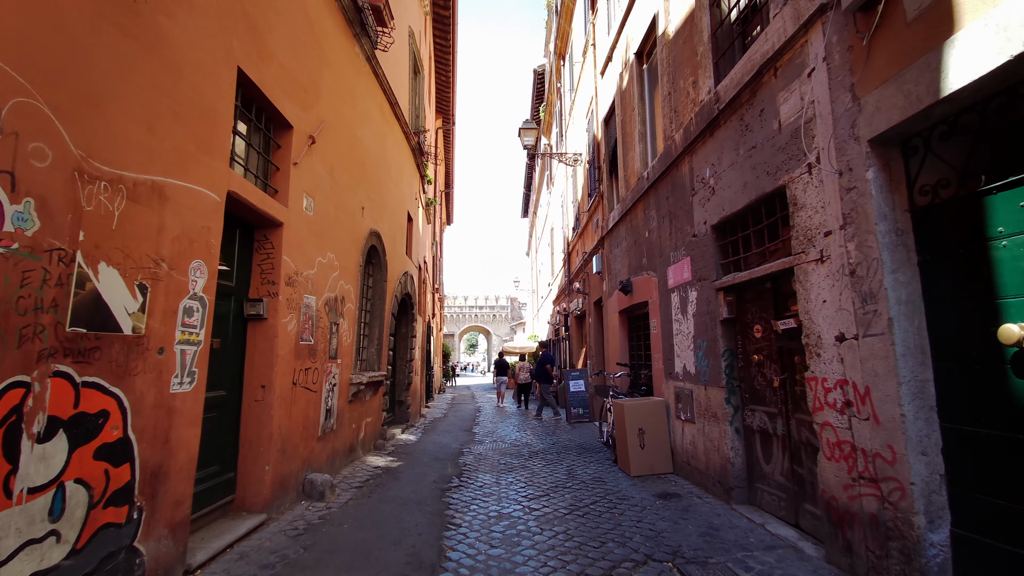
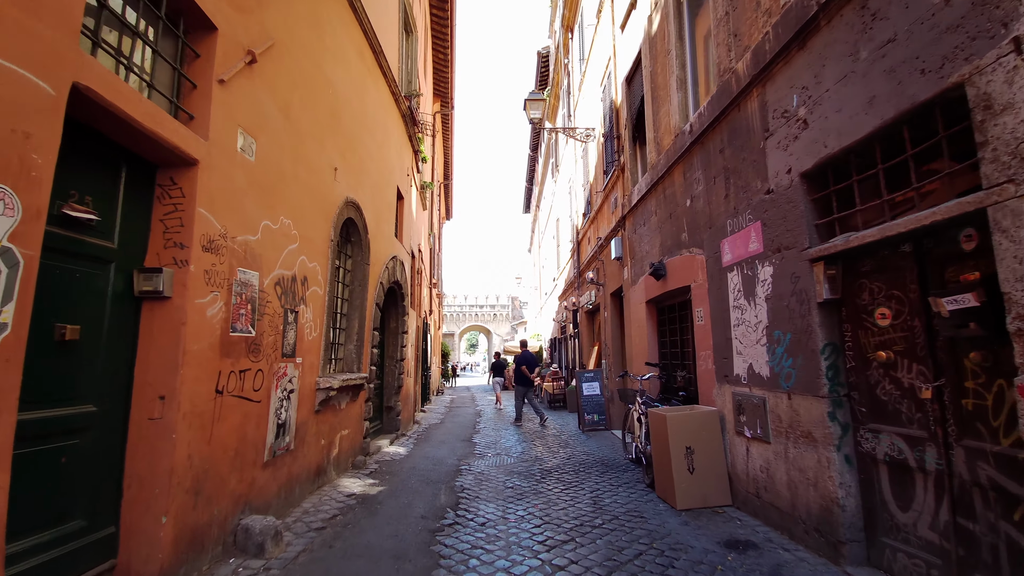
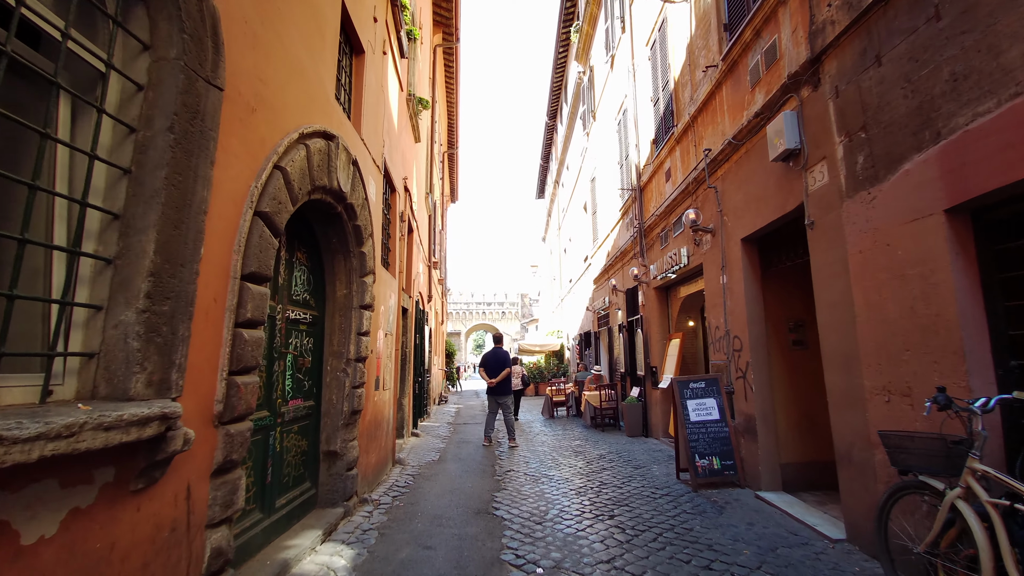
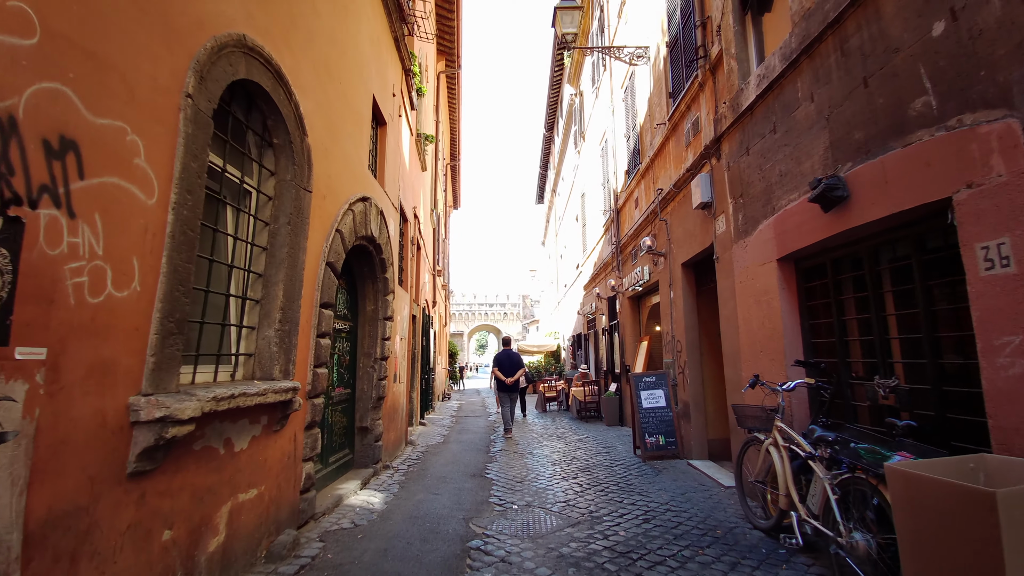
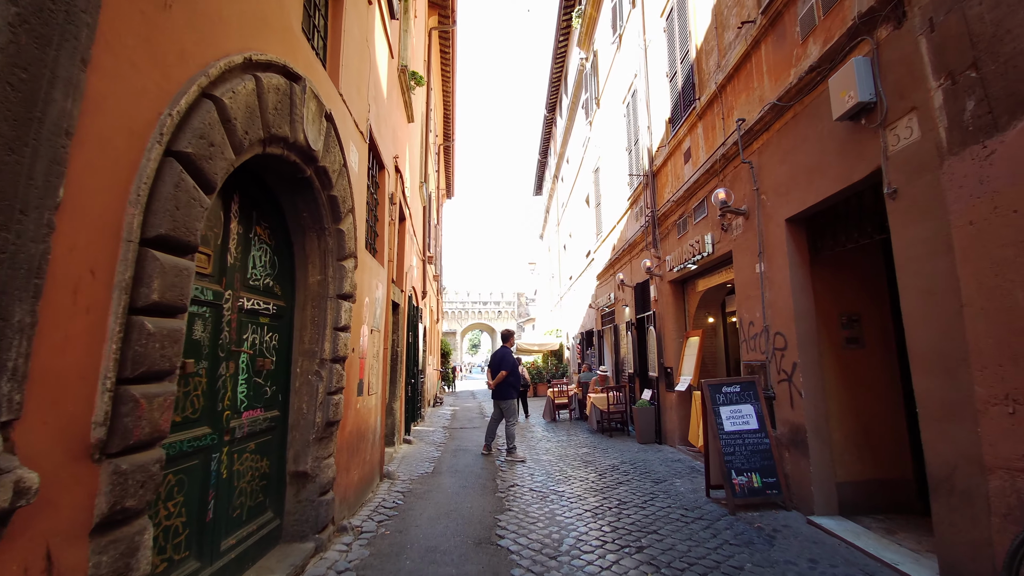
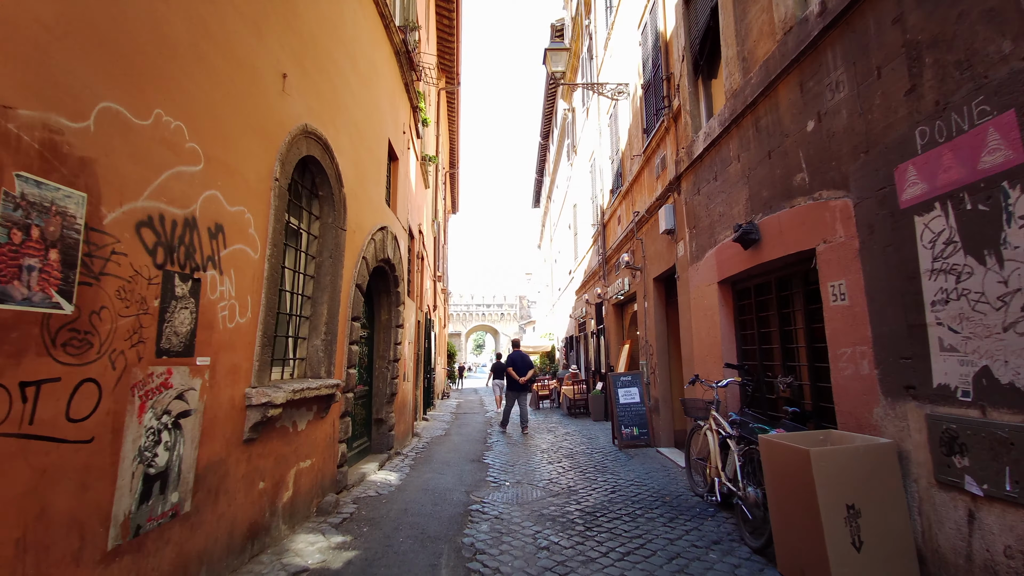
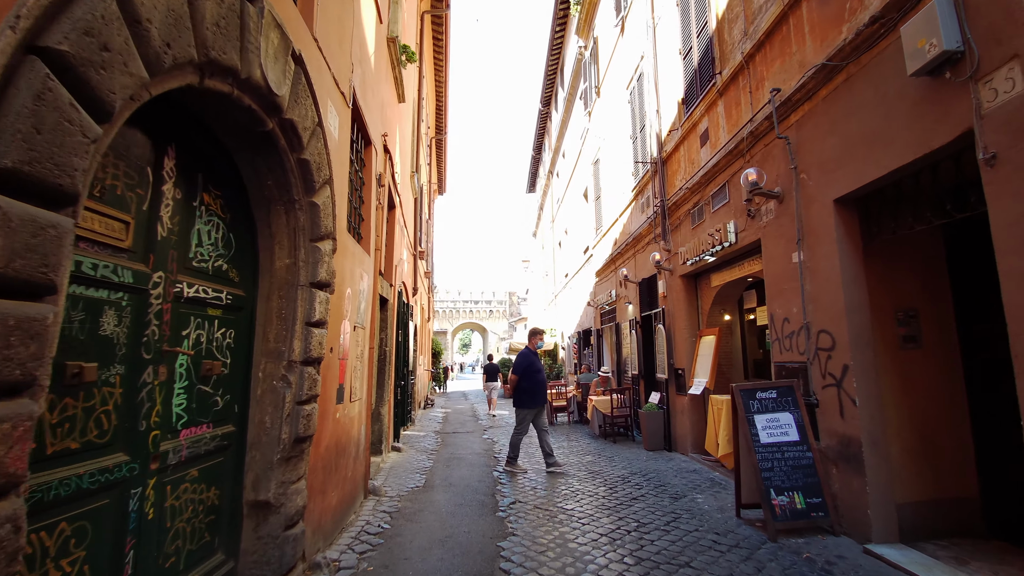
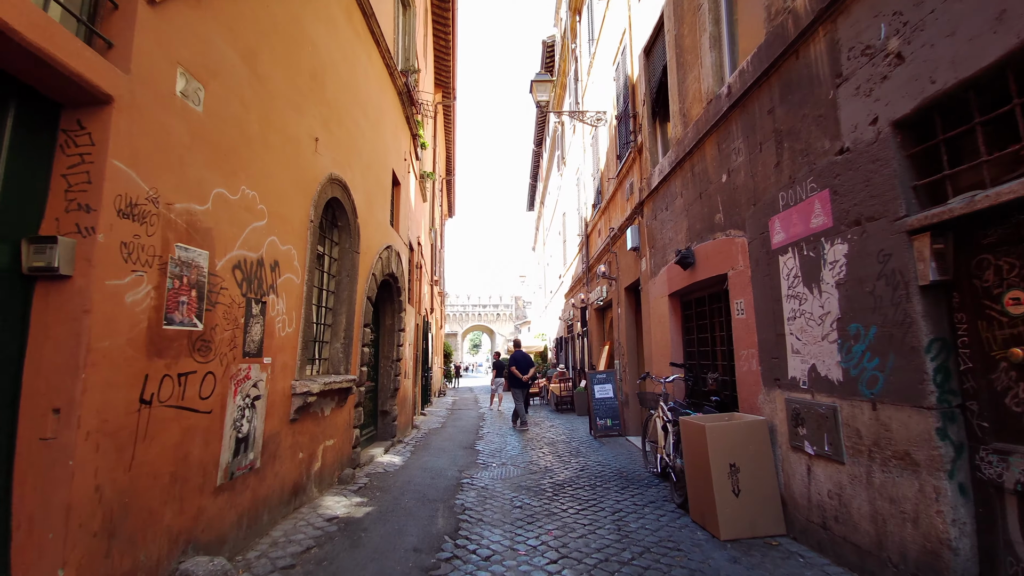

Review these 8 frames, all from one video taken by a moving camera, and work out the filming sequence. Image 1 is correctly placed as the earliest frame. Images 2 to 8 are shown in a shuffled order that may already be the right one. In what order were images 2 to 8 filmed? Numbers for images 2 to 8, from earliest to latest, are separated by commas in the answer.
2, 8, 6, 4, 3, 5, 7
